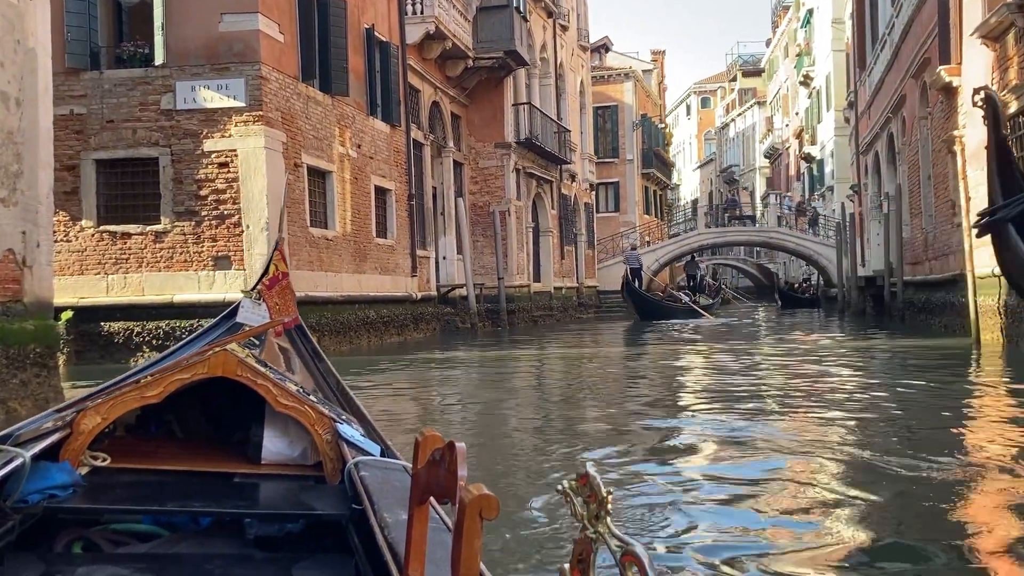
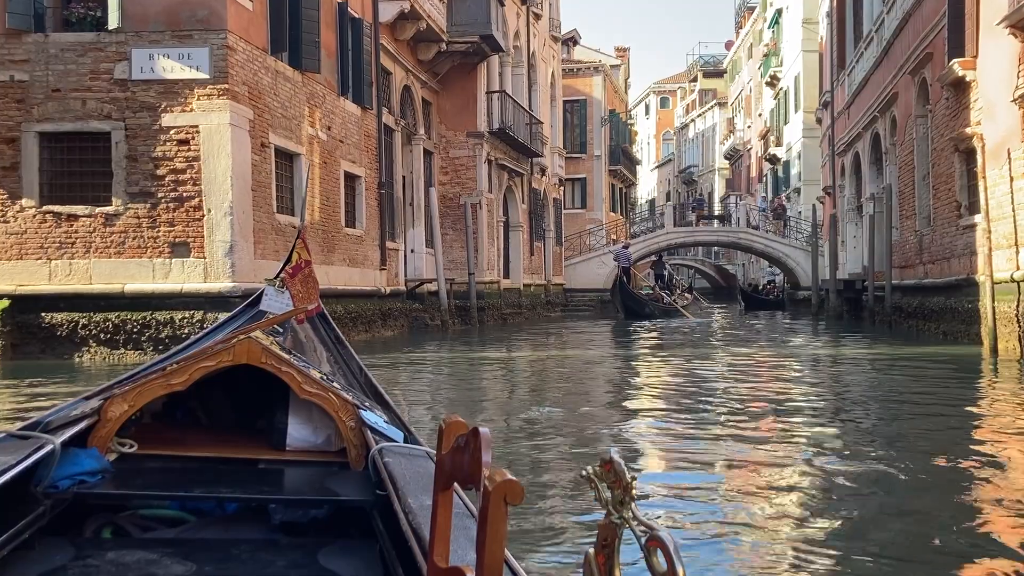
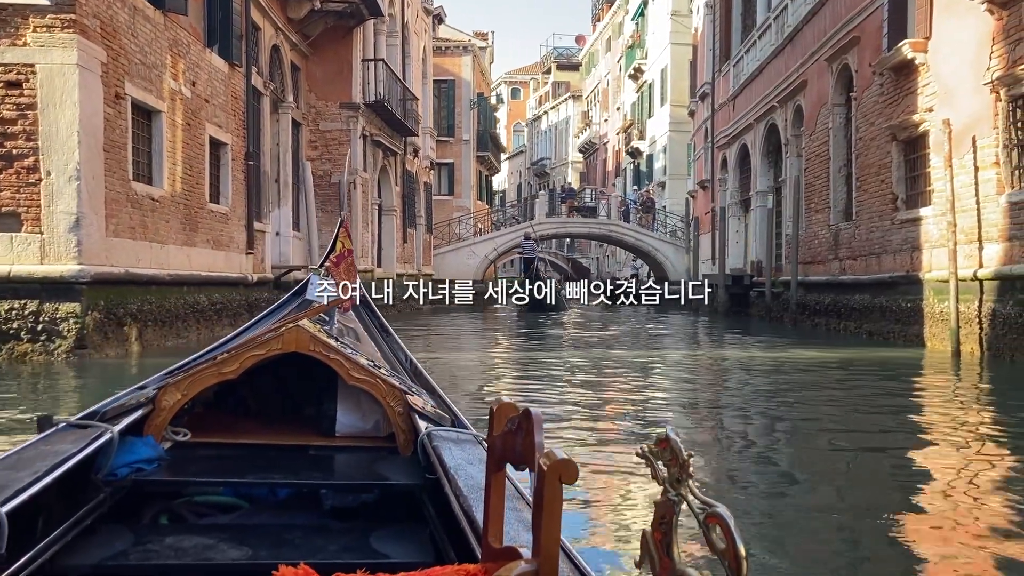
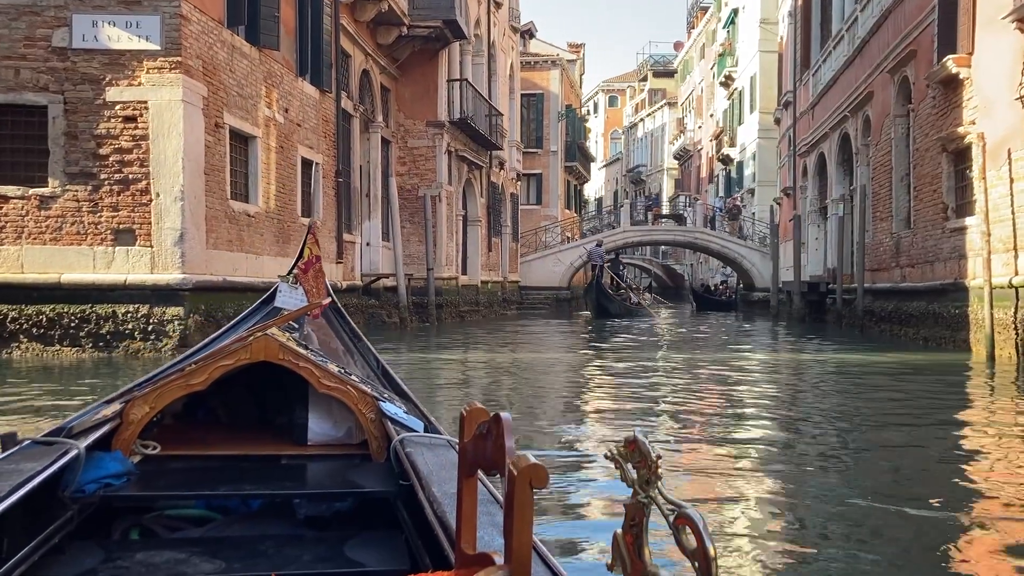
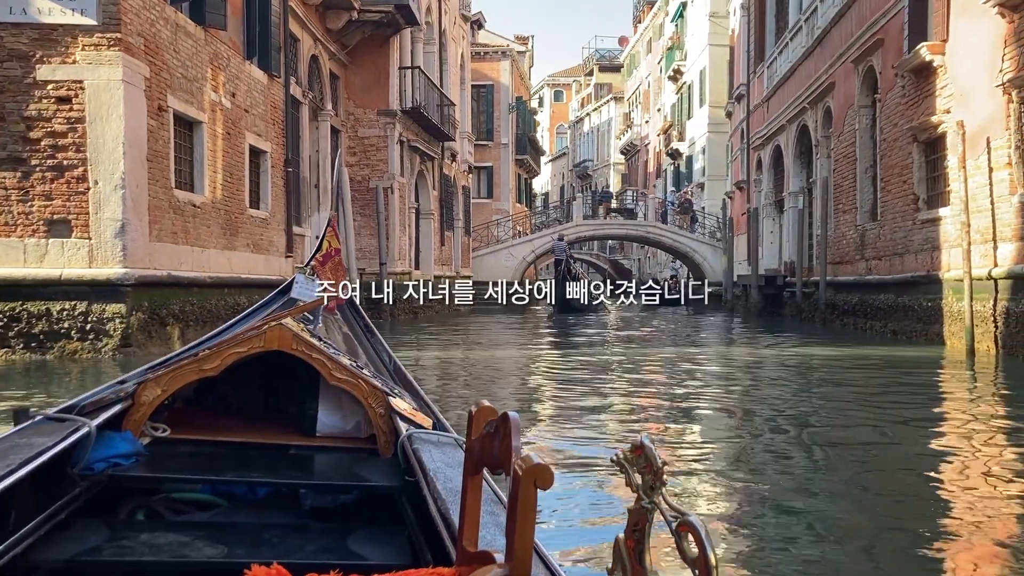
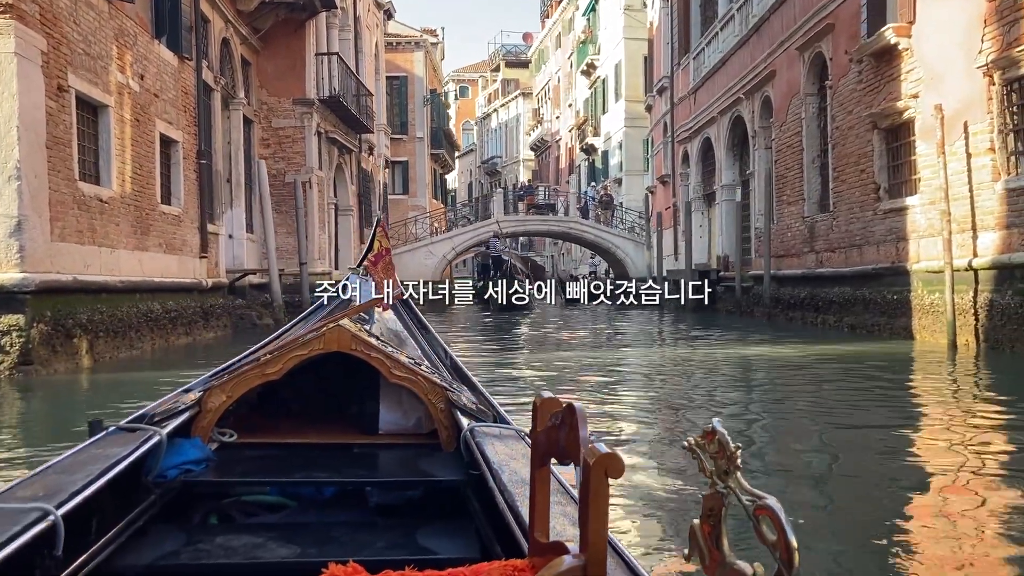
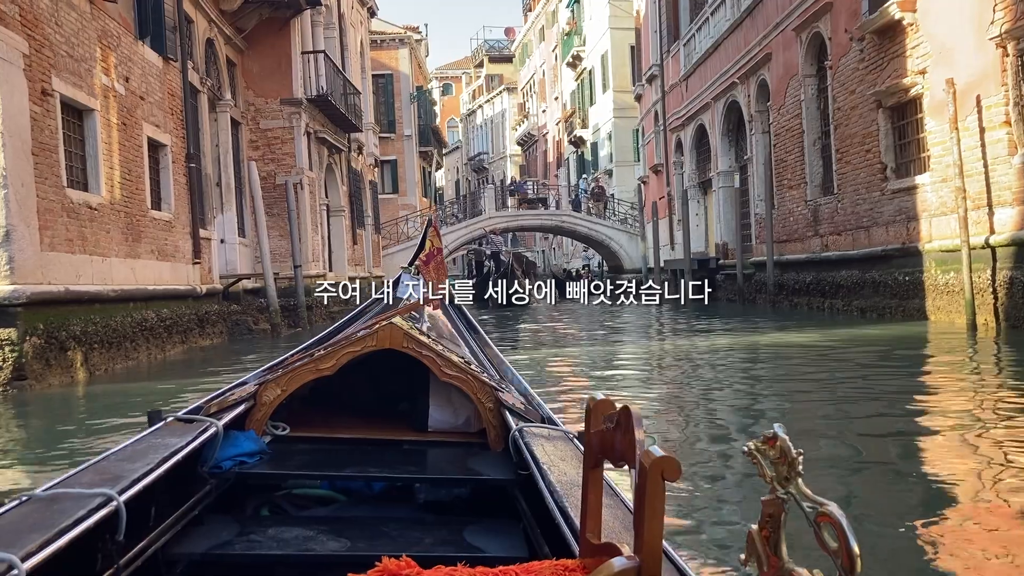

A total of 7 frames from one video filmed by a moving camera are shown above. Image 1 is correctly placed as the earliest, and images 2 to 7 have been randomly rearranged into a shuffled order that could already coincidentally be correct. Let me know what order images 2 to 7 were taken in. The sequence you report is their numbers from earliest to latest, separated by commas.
2, 4, 5, 3, 6, 7
